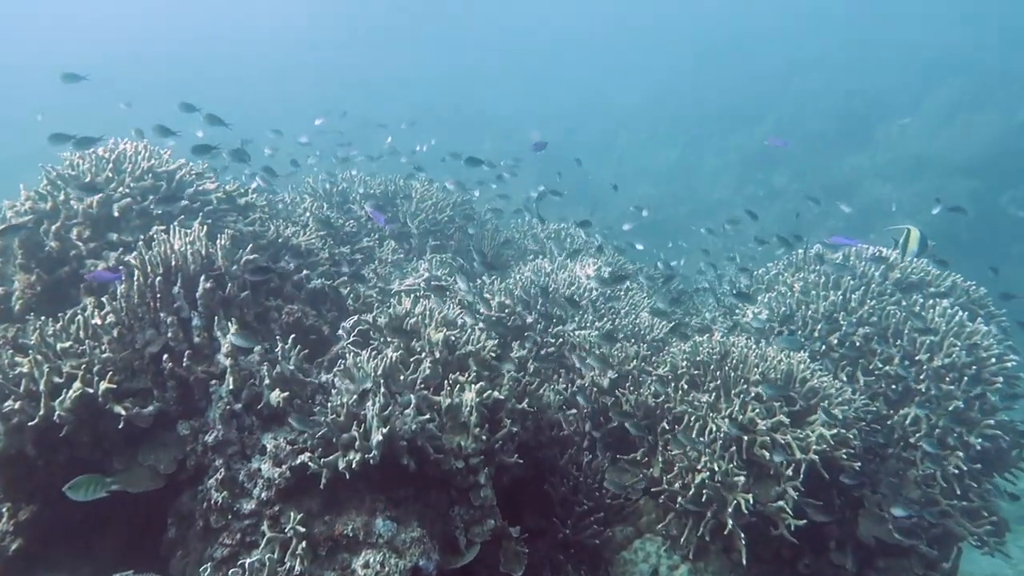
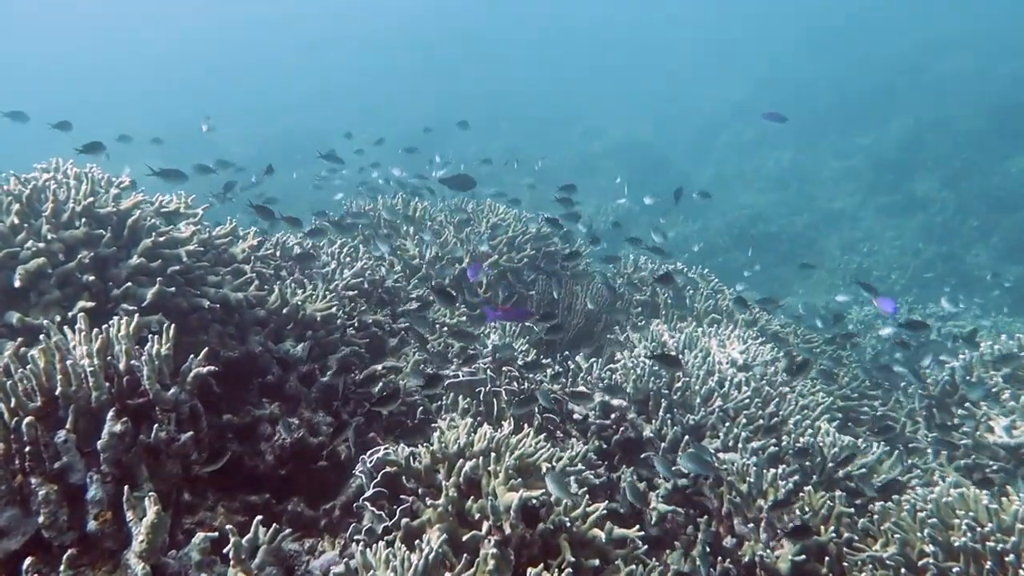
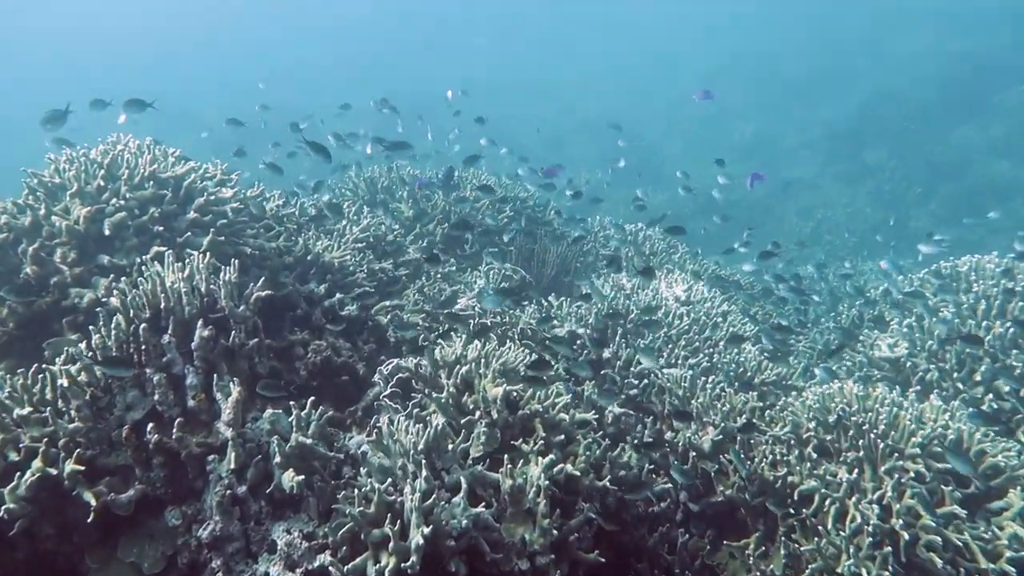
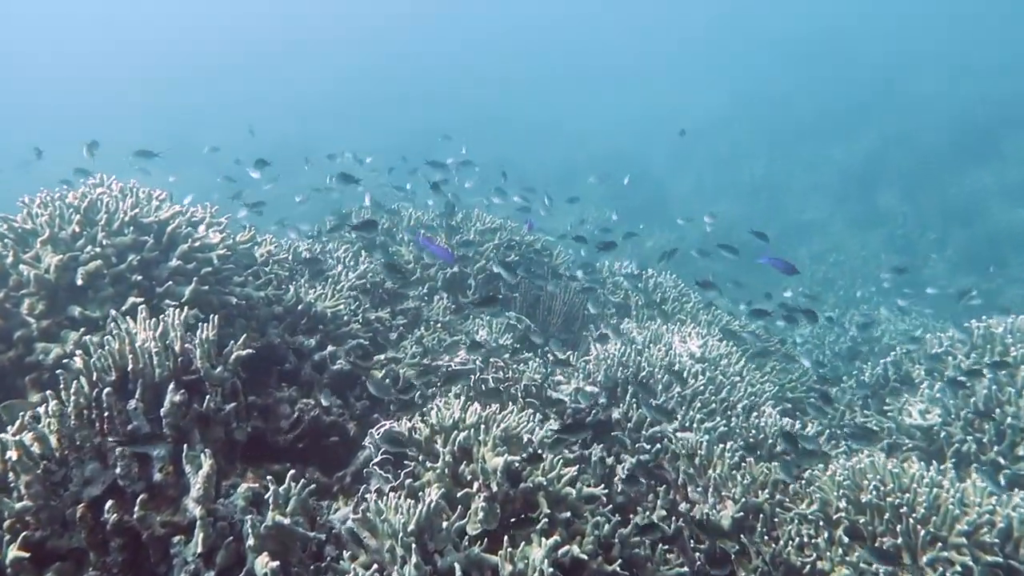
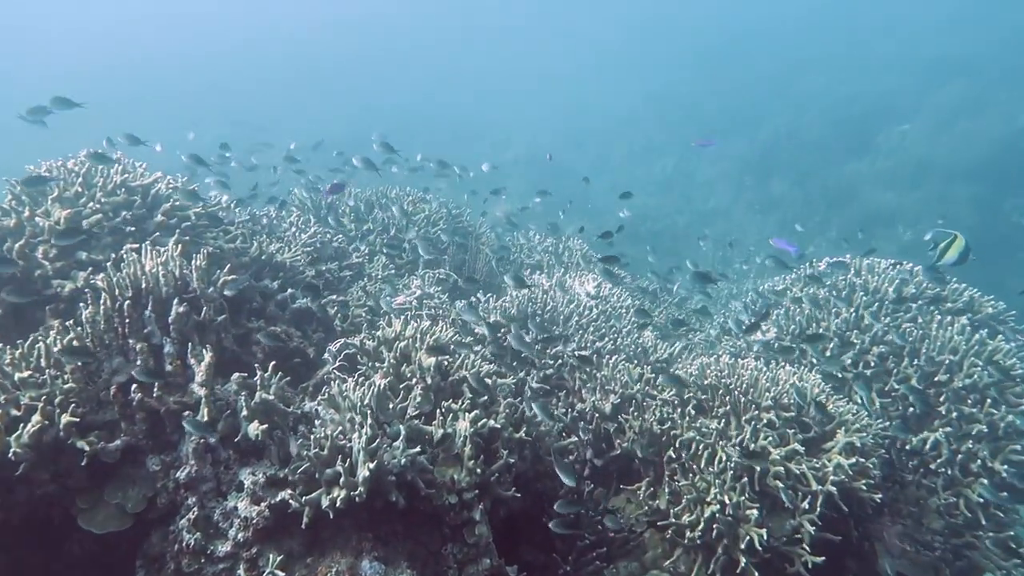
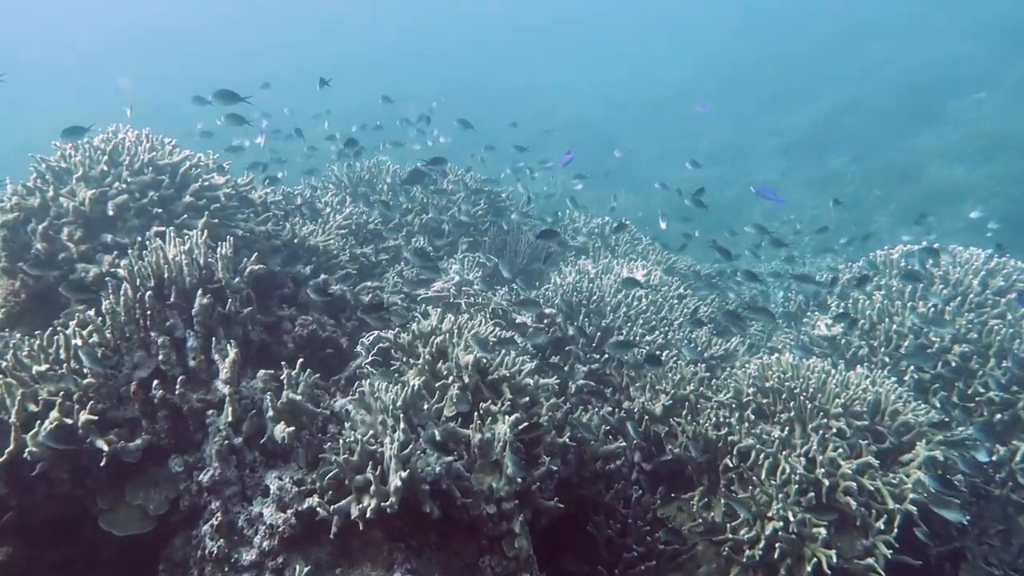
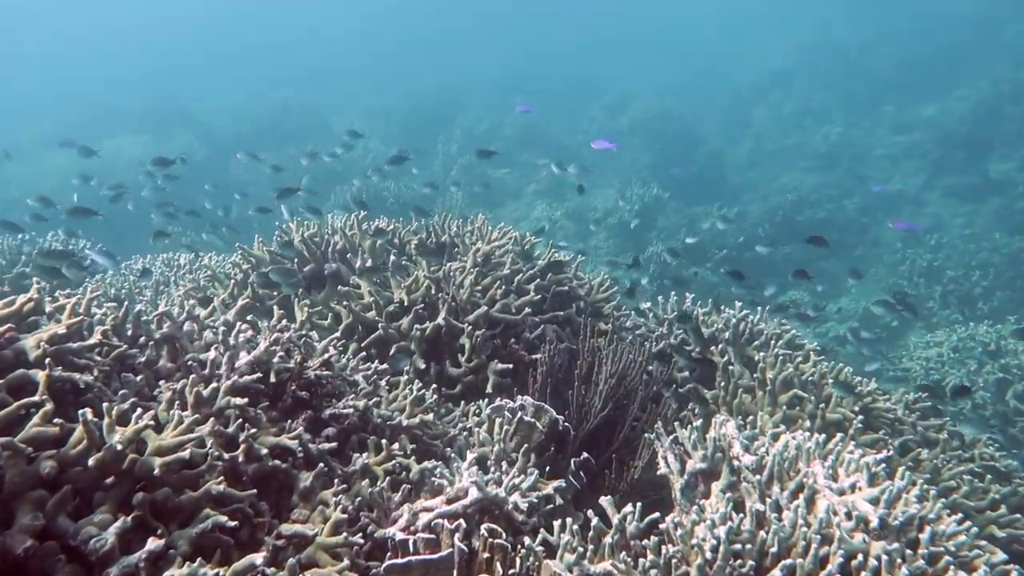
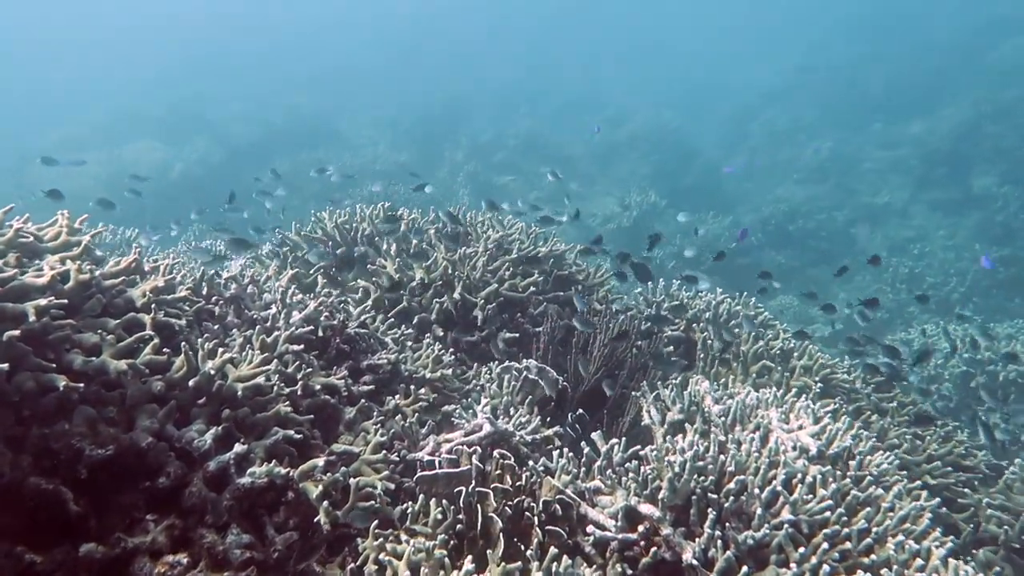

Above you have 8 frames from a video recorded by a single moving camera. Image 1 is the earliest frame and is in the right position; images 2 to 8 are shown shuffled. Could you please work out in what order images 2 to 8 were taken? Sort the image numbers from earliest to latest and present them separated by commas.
5, 6, 3, 4, 2, 8, 7
